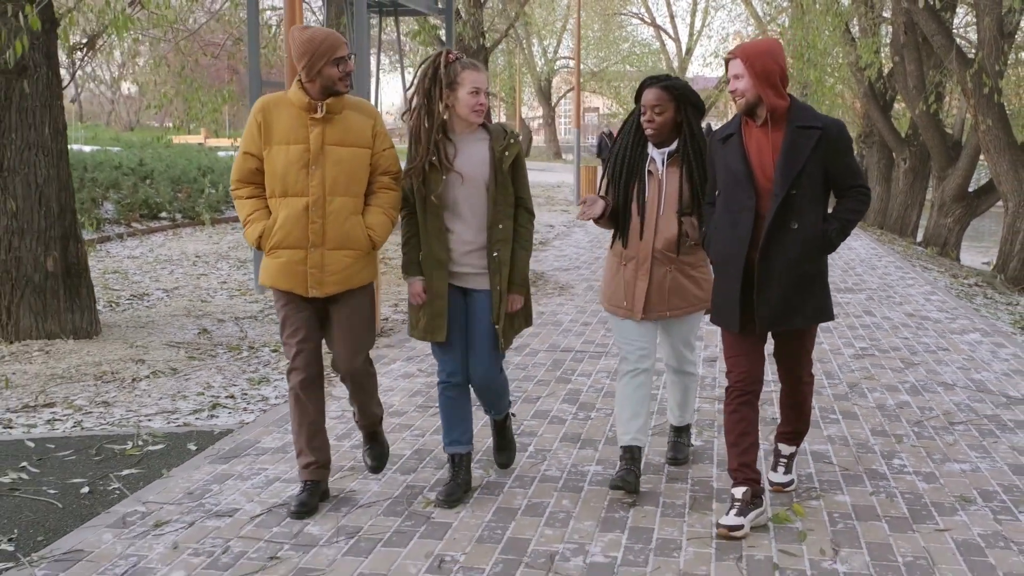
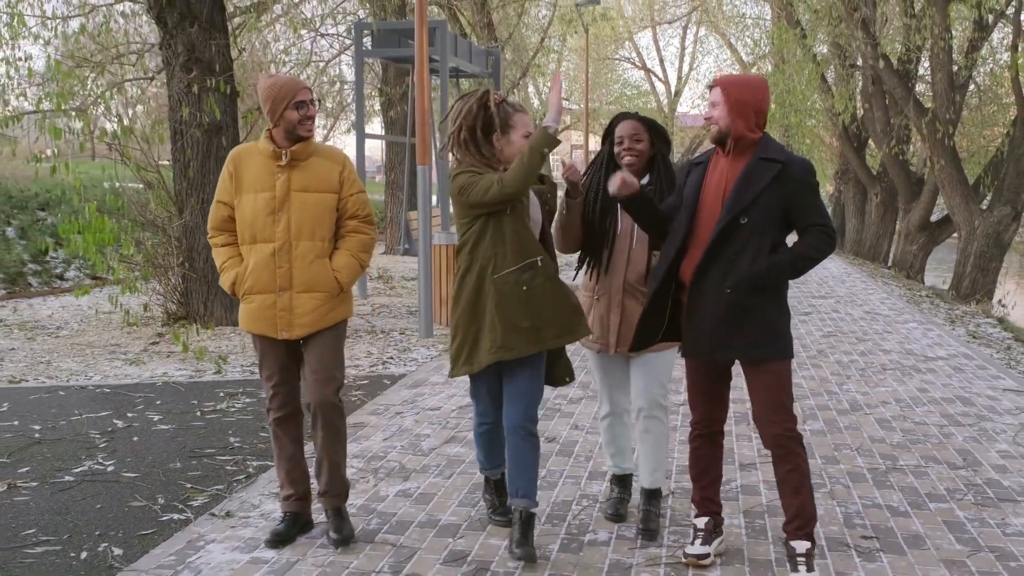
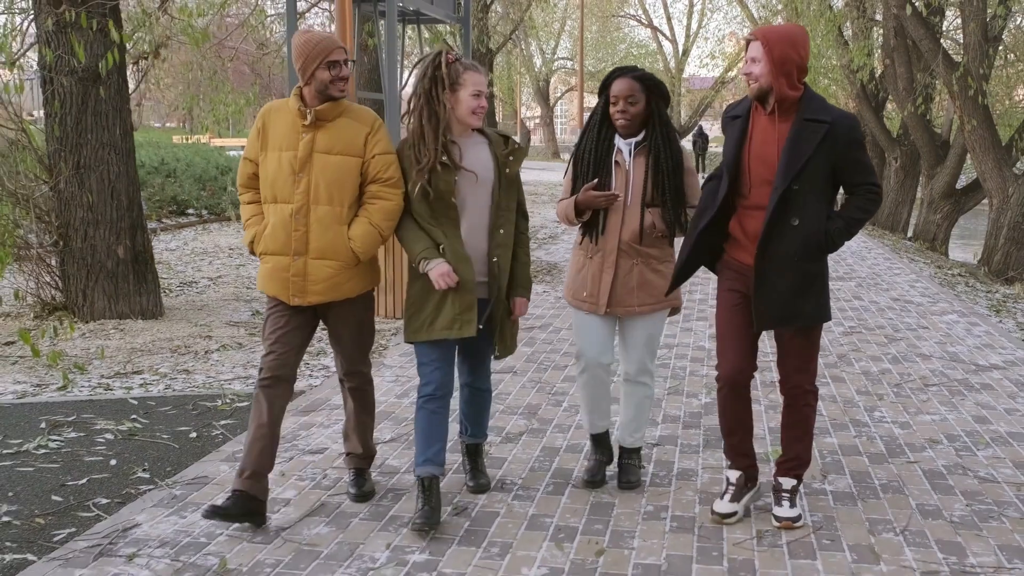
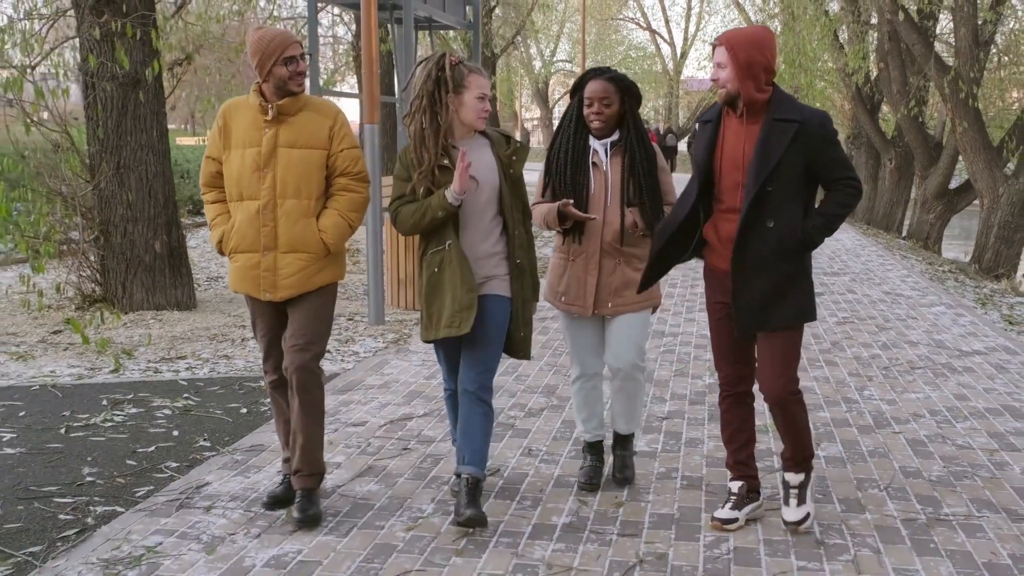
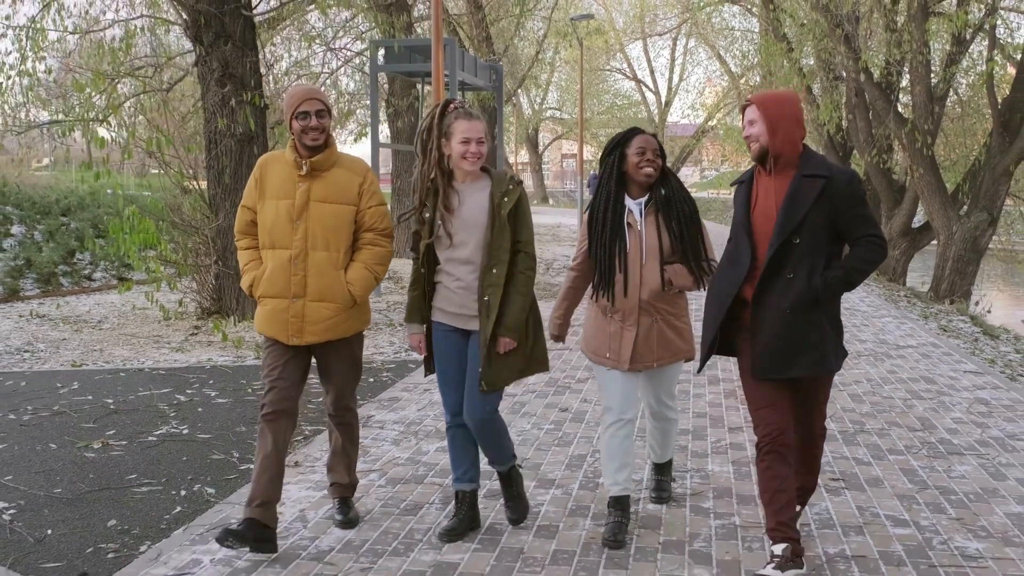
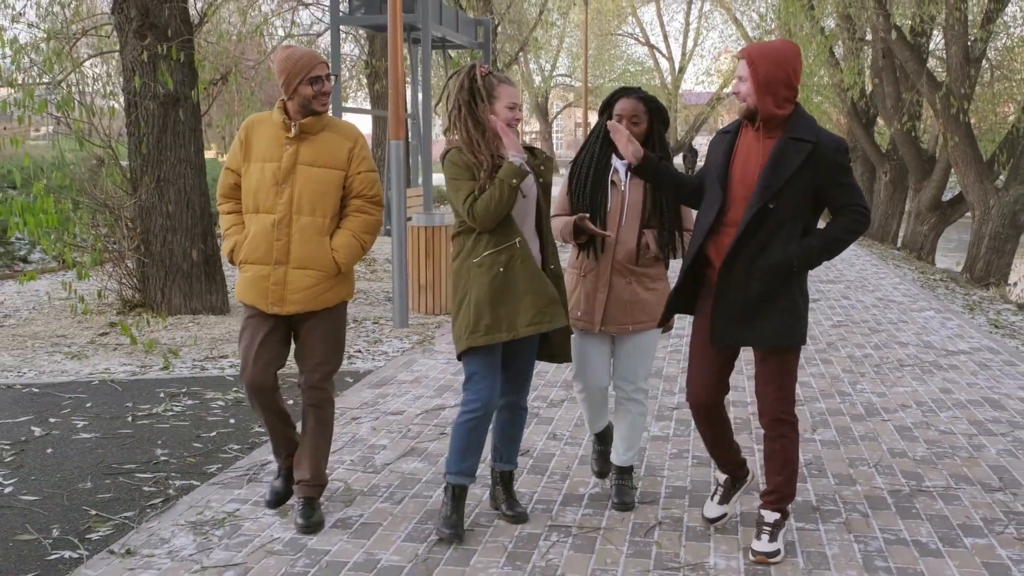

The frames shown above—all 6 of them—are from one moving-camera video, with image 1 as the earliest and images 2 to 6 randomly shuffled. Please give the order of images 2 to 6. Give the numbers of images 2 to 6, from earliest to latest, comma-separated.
3, 4, 6, 2, 5
